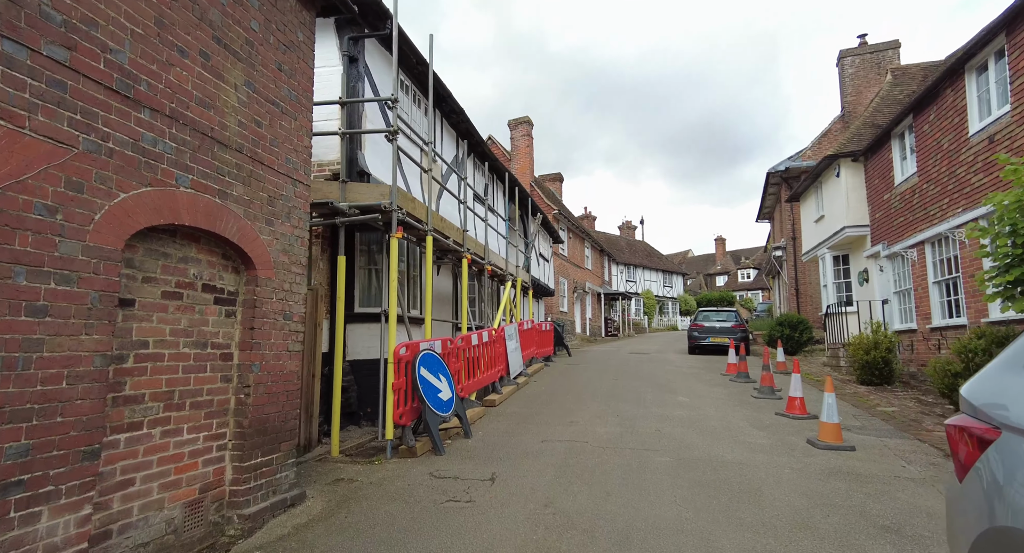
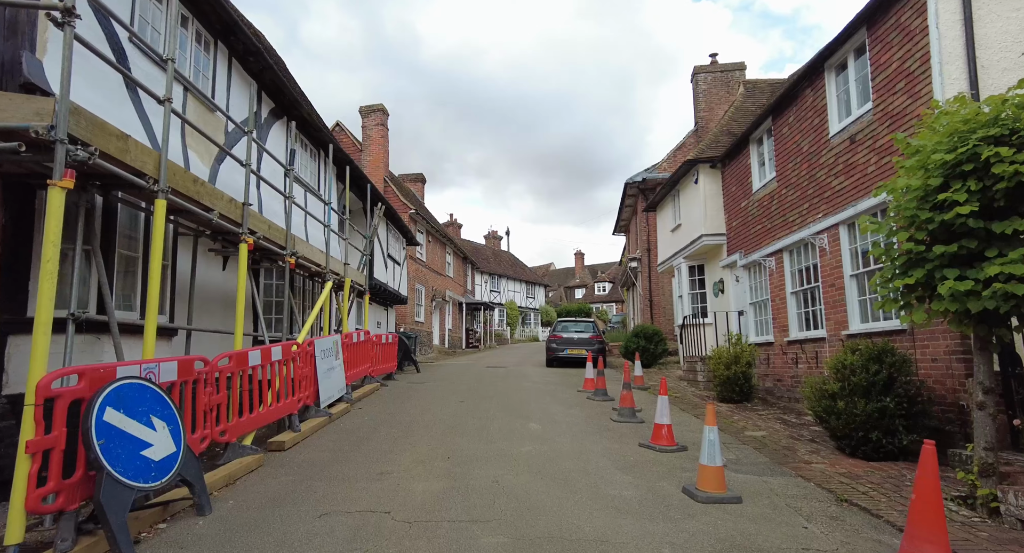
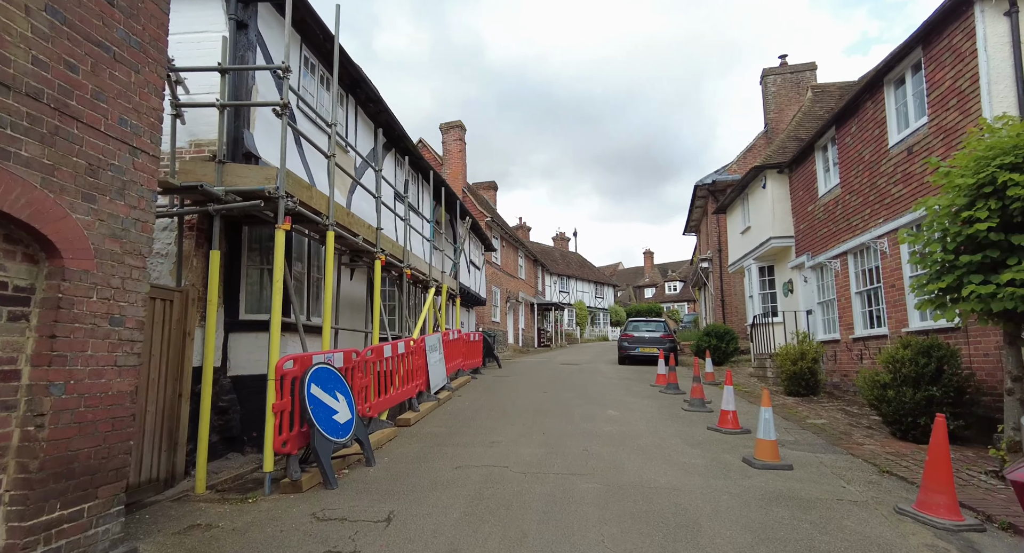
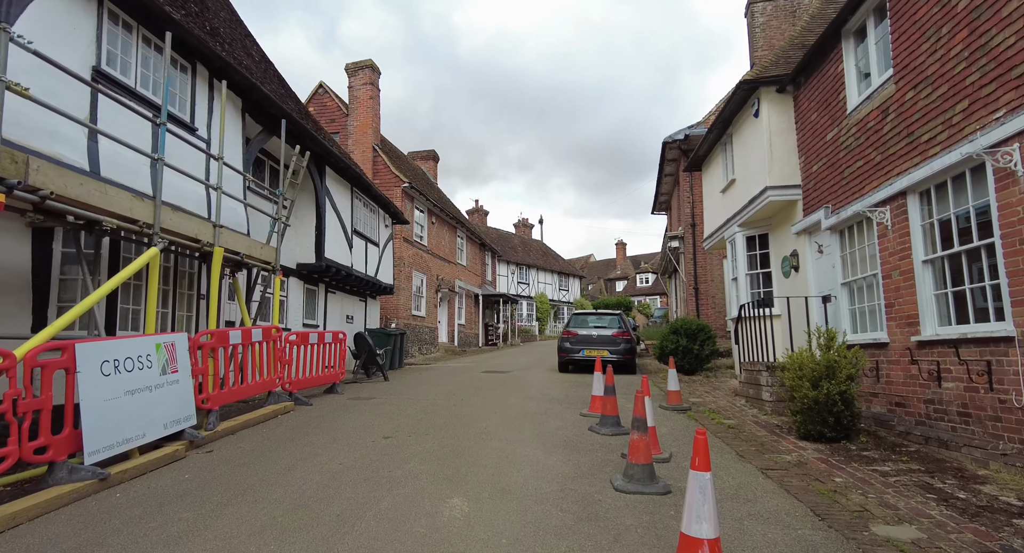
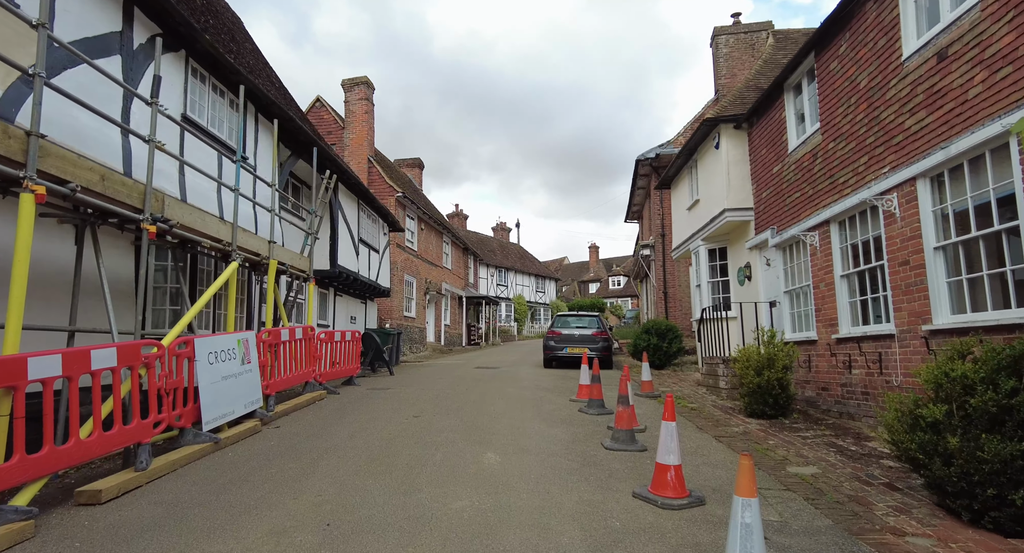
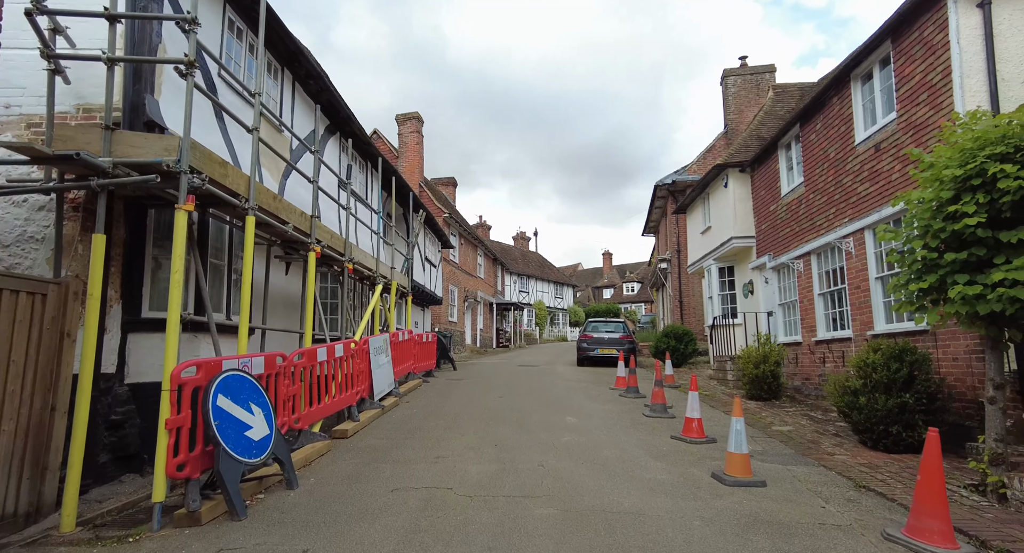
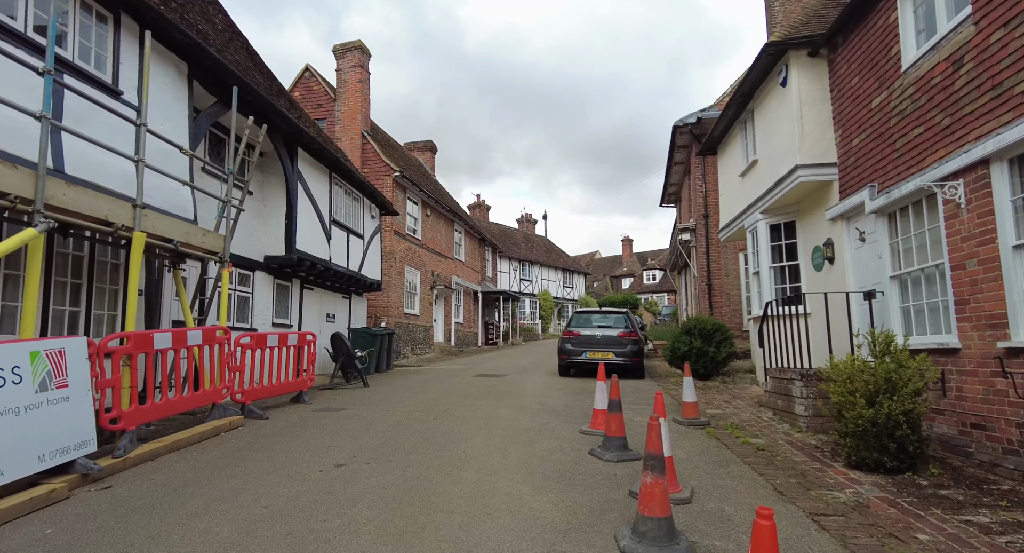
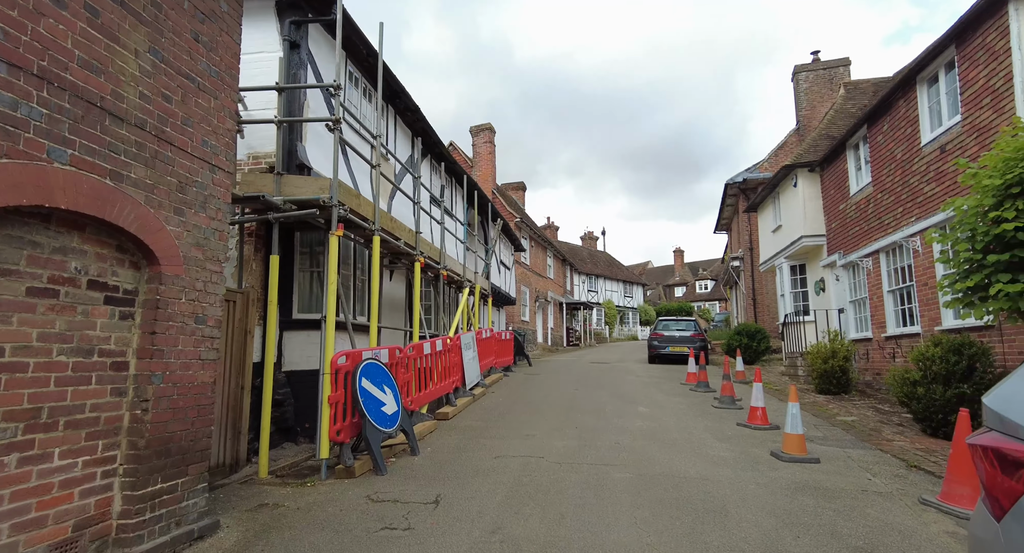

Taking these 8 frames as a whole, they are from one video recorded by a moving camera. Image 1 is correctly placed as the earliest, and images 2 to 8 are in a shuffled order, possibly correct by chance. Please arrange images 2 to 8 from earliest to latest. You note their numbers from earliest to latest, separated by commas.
8, 3, 6, 2, 5, 4, 7
